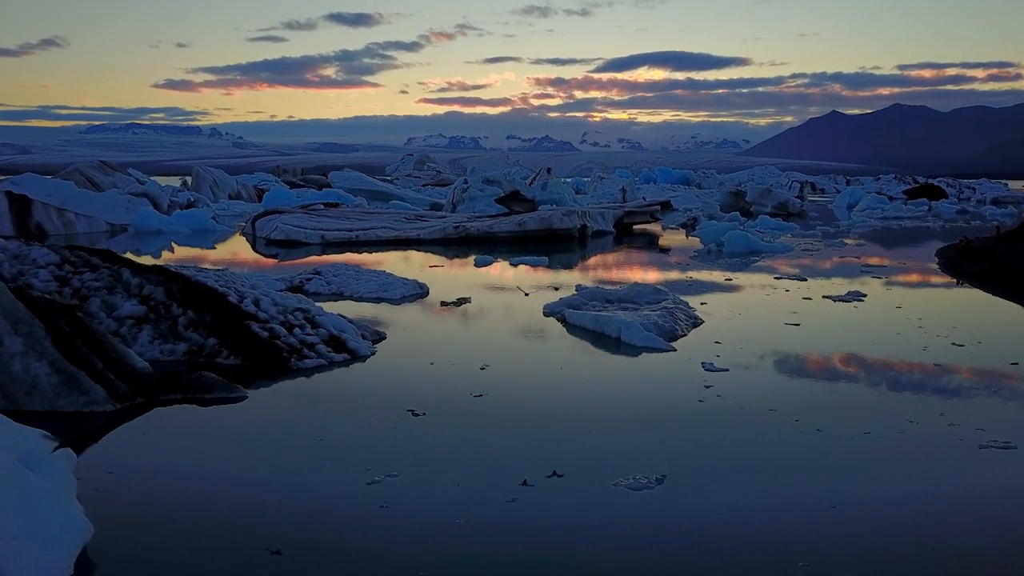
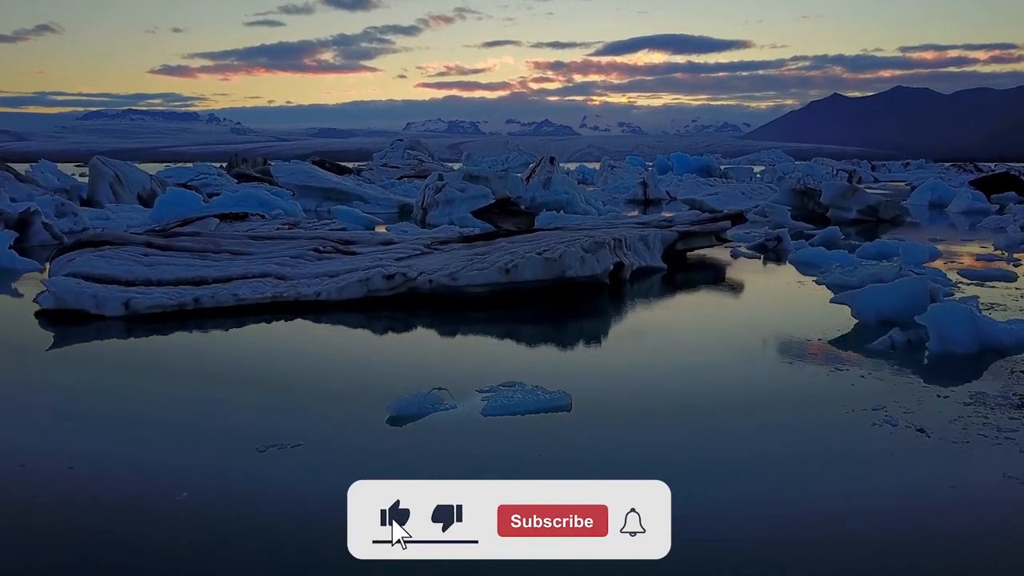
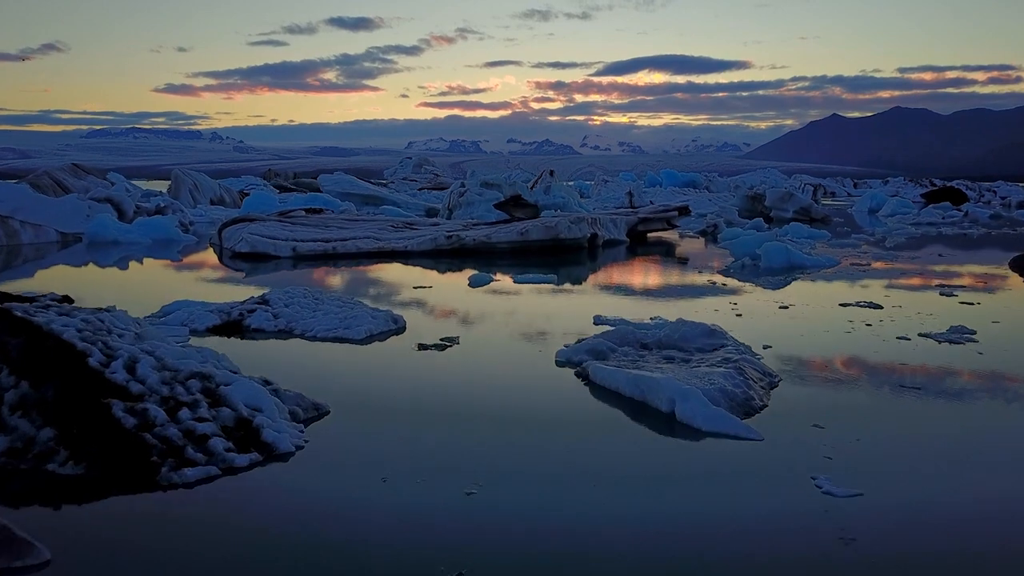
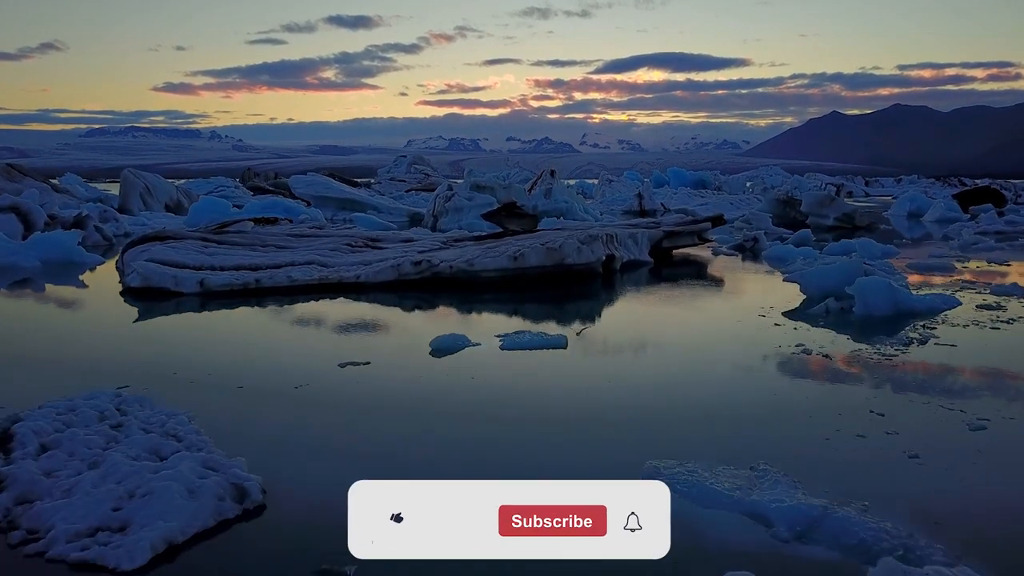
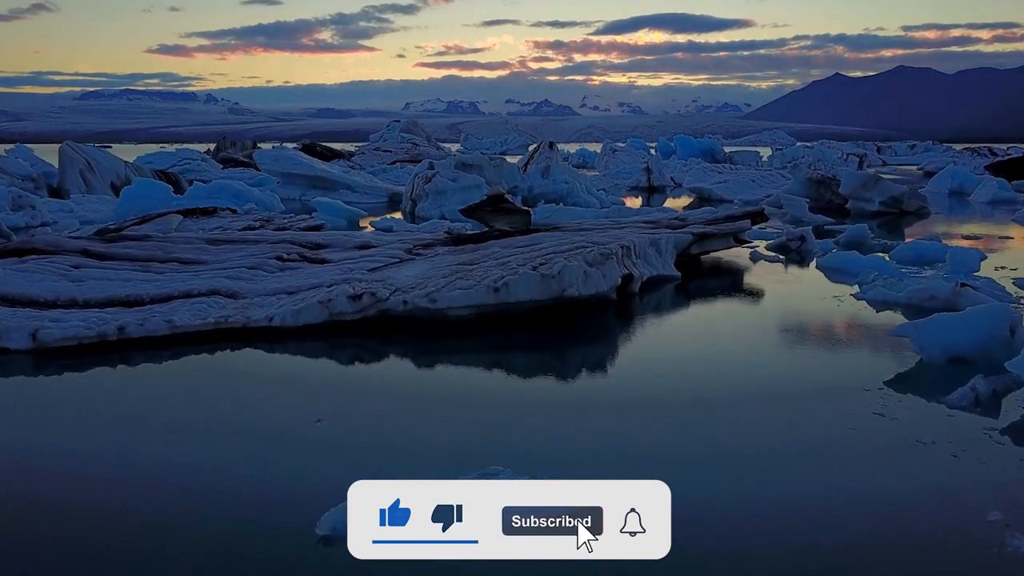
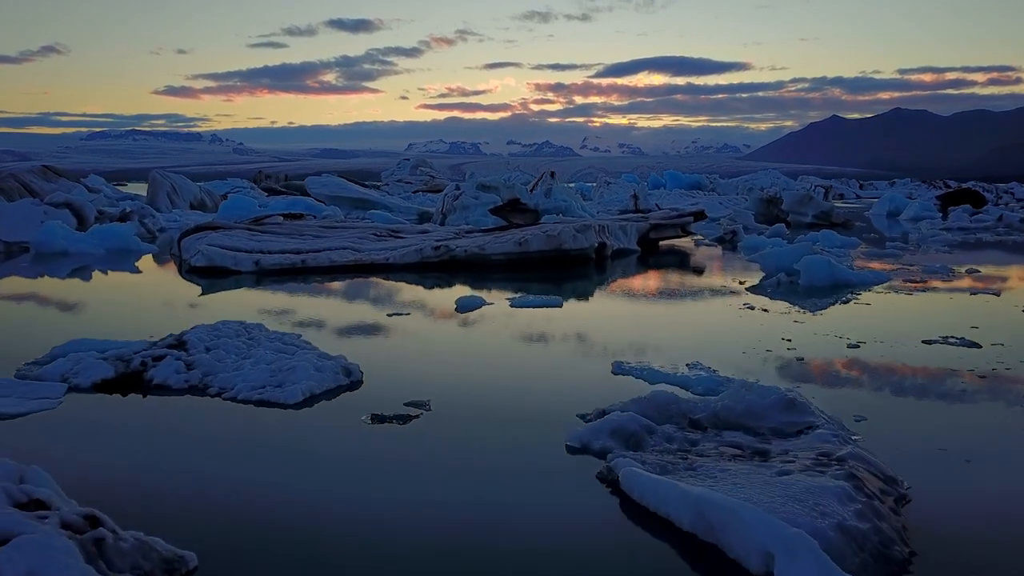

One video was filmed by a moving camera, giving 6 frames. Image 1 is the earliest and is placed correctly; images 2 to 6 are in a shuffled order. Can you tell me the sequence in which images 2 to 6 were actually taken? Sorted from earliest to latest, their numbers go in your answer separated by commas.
3, 6, 4, 2, 5
